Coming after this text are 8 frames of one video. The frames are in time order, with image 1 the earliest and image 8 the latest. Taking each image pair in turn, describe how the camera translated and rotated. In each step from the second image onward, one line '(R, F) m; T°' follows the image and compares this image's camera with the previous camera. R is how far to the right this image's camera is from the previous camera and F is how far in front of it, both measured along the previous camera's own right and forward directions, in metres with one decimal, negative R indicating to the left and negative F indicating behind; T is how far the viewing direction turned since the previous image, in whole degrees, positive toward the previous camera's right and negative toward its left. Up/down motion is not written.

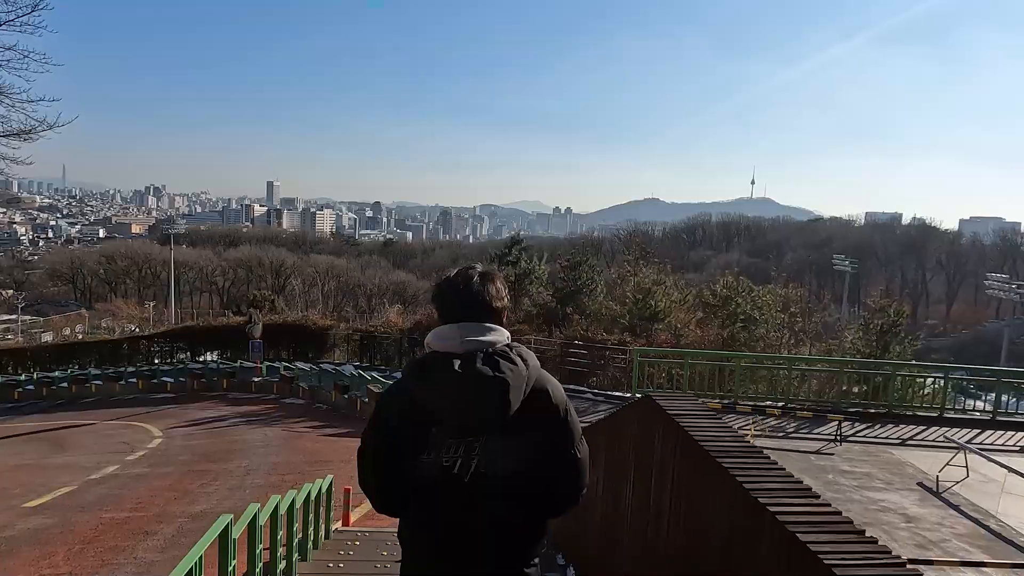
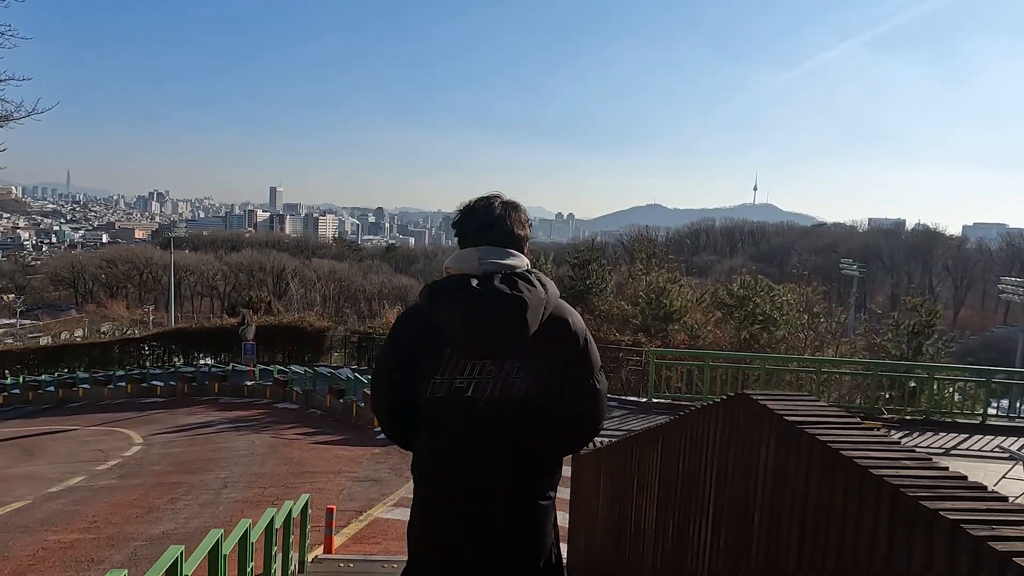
(-0.1, +0.9) m; 0°
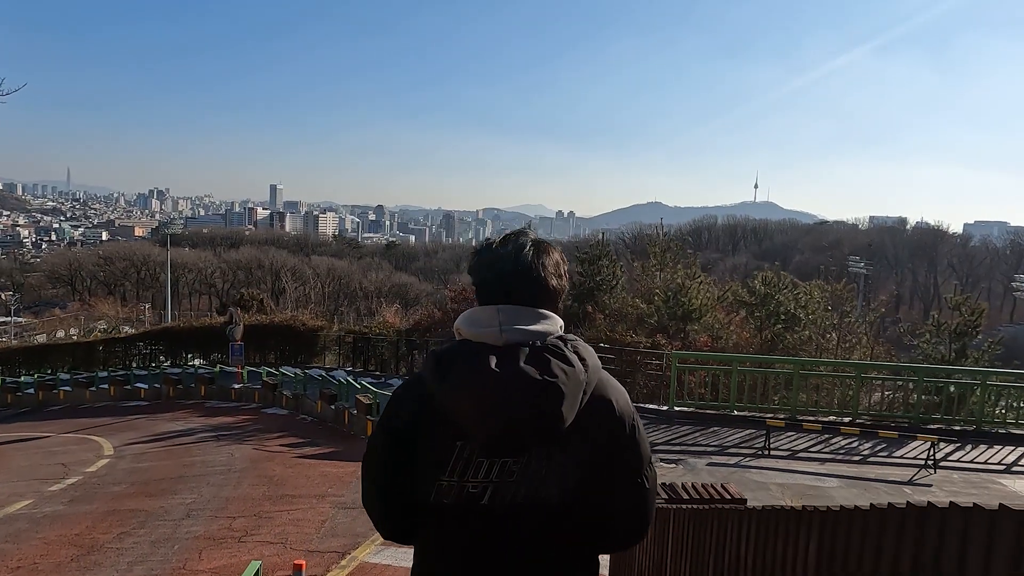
(-0.1, +1.1) m; 0°
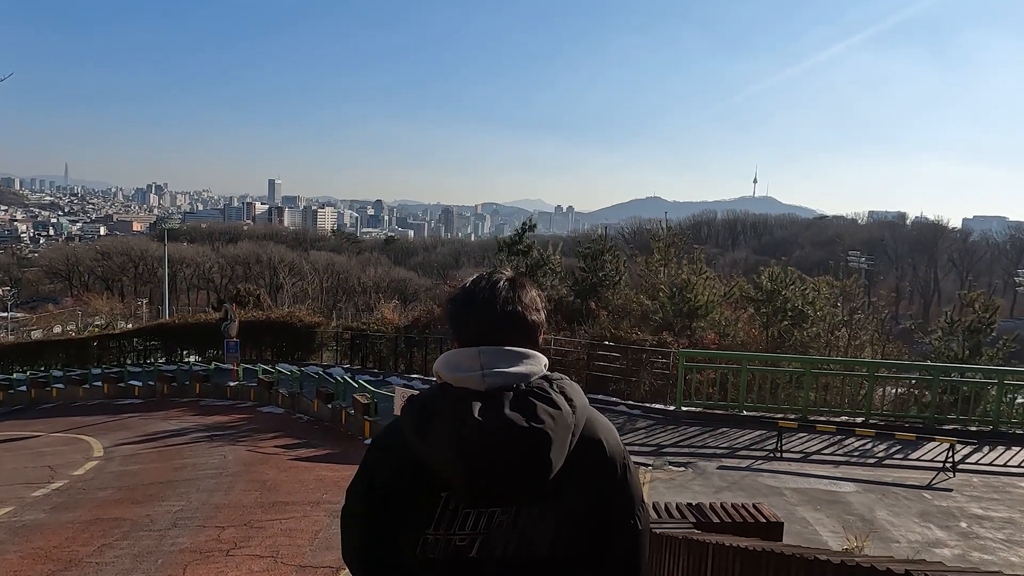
(-0.1, +0.3) m; 0°
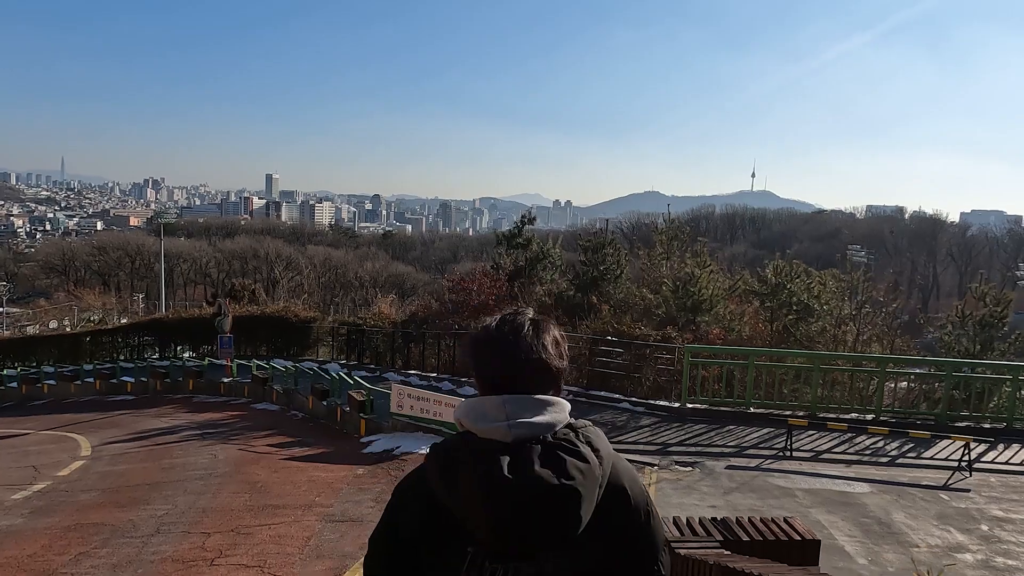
(0.0, +0.3) m; 0°
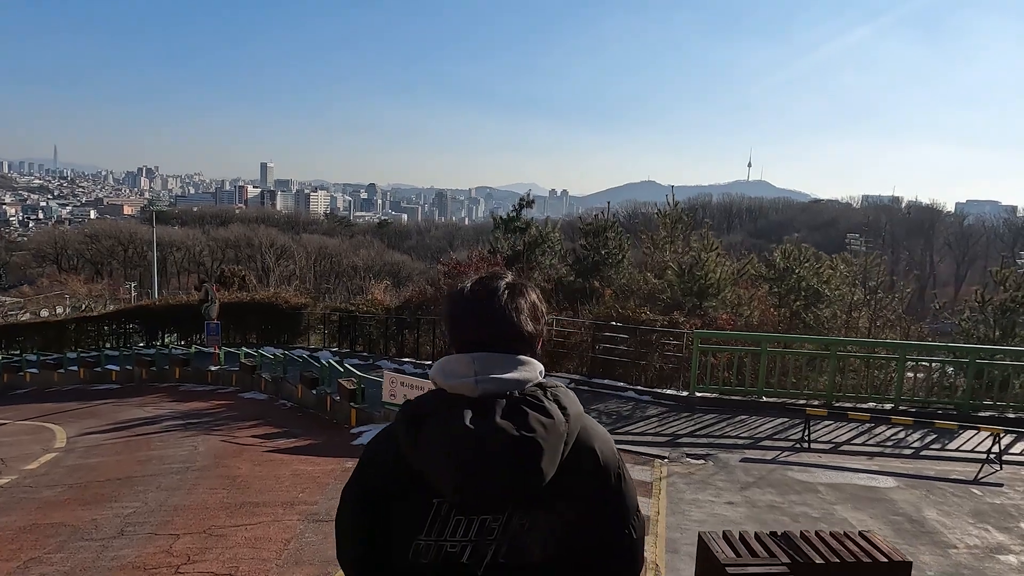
(0.0, +0.6) m; 0°
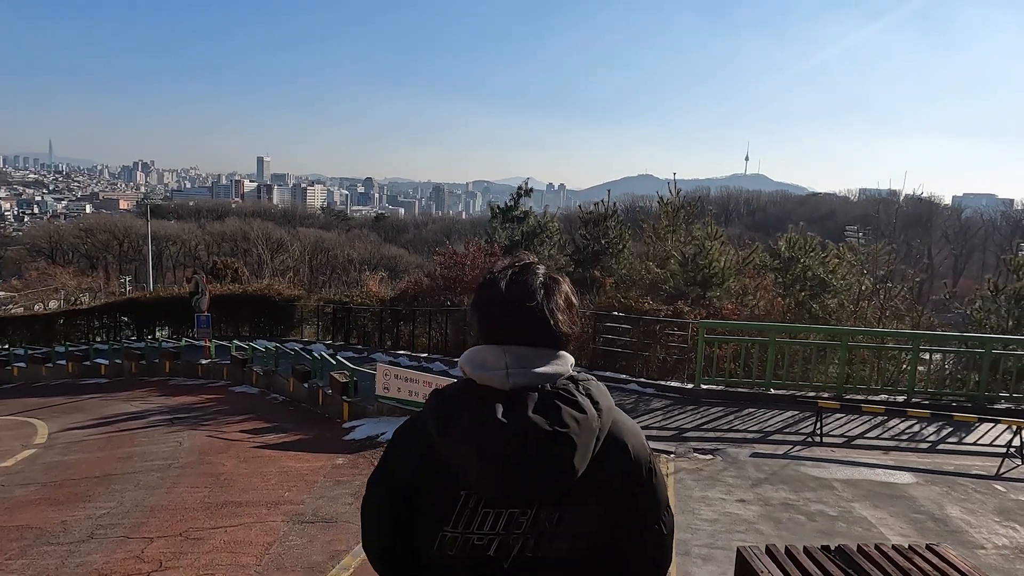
(0.0, +0.4) m; 0°
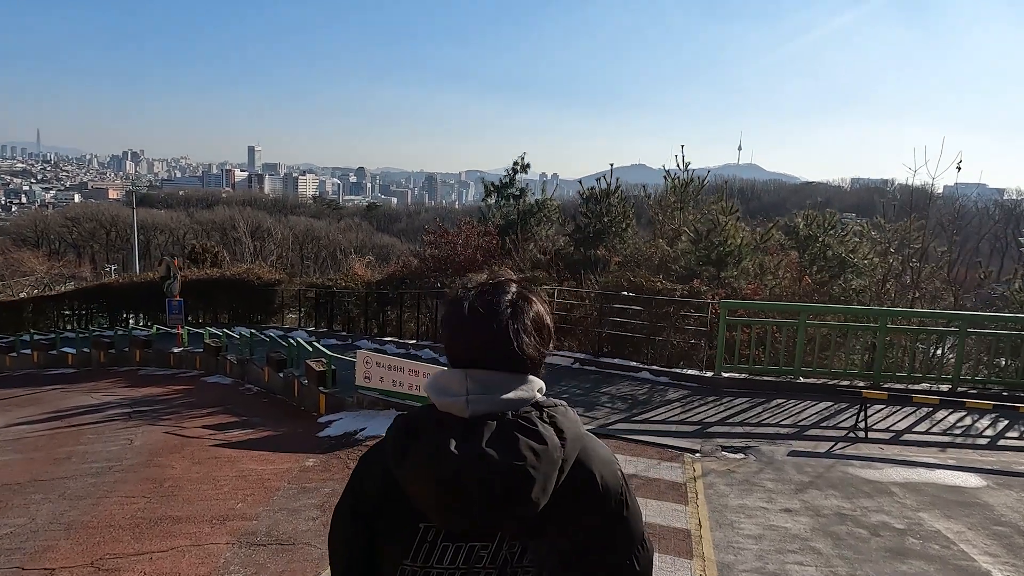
(-0.1, +1.1) m; +1°
